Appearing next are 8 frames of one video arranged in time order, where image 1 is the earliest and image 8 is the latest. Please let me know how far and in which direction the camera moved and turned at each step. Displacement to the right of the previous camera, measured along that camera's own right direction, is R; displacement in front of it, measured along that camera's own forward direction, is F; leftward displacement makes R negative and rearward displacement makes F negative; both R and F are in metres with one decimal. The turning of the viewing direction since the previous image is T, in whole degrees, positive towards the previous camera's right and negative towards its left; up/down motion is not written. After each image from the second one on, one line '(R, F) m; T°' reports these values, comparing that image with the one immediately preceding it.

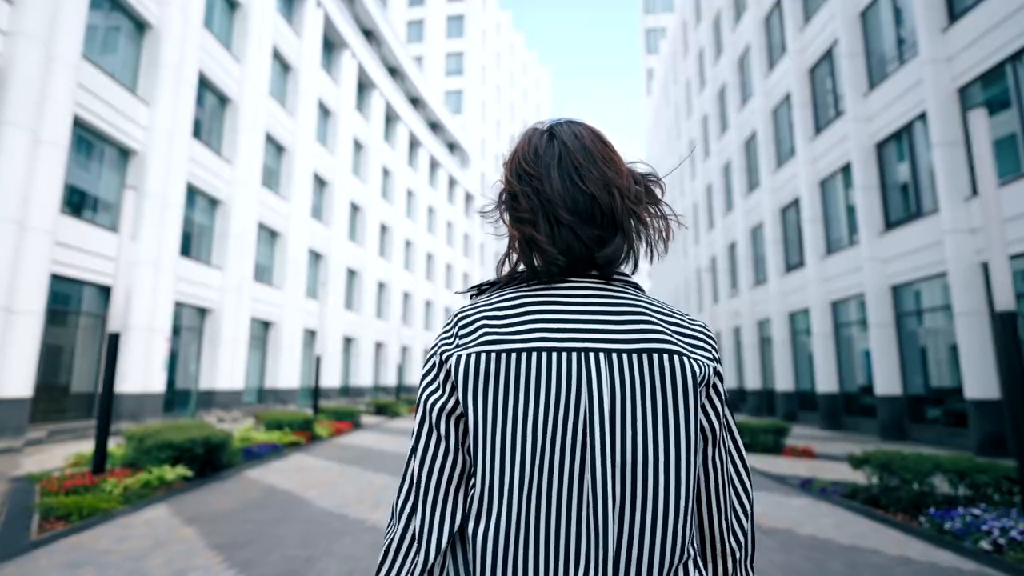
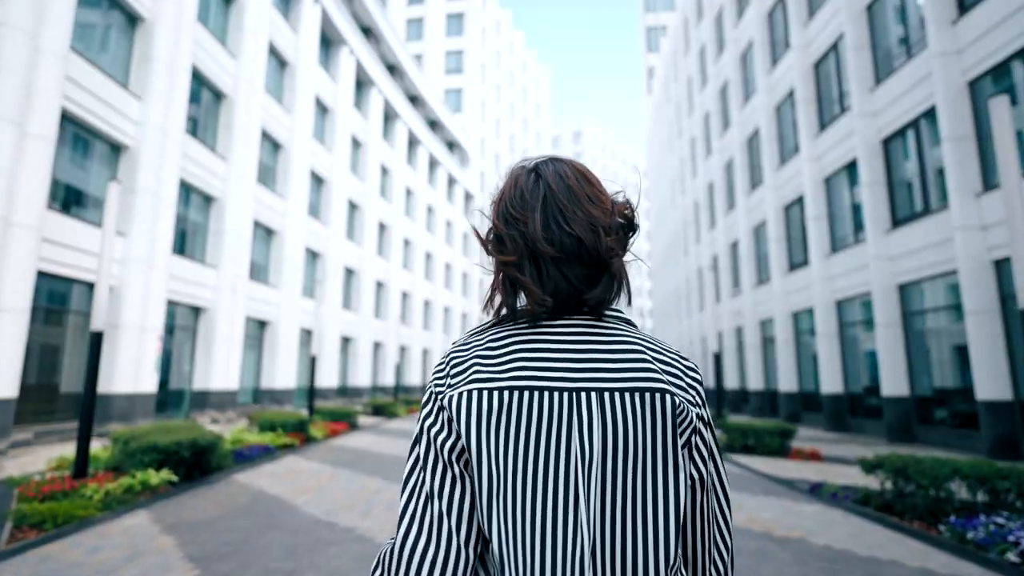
(0.0, +0.3) m; 0°
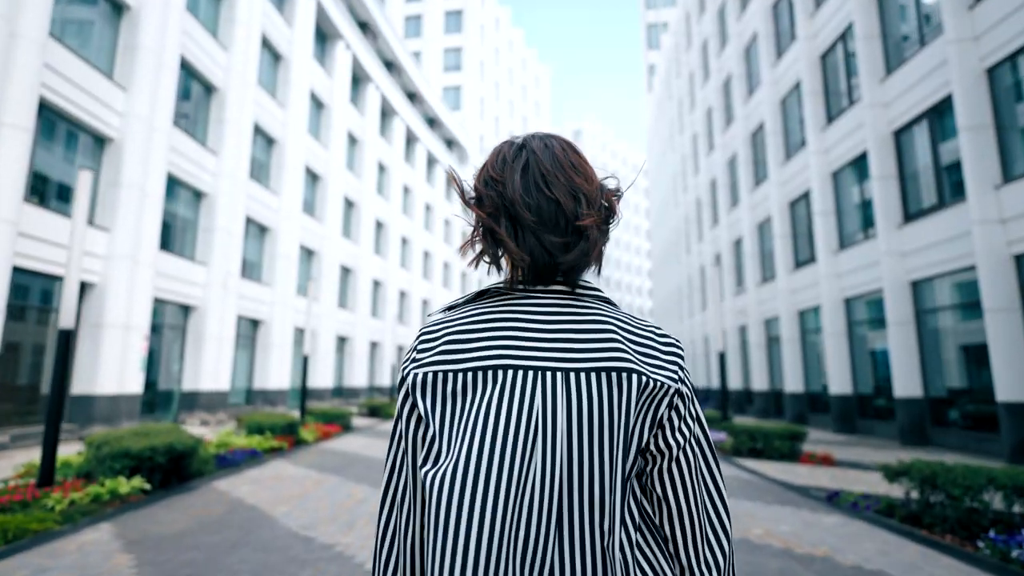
(0.0, +0.6) m; 0°
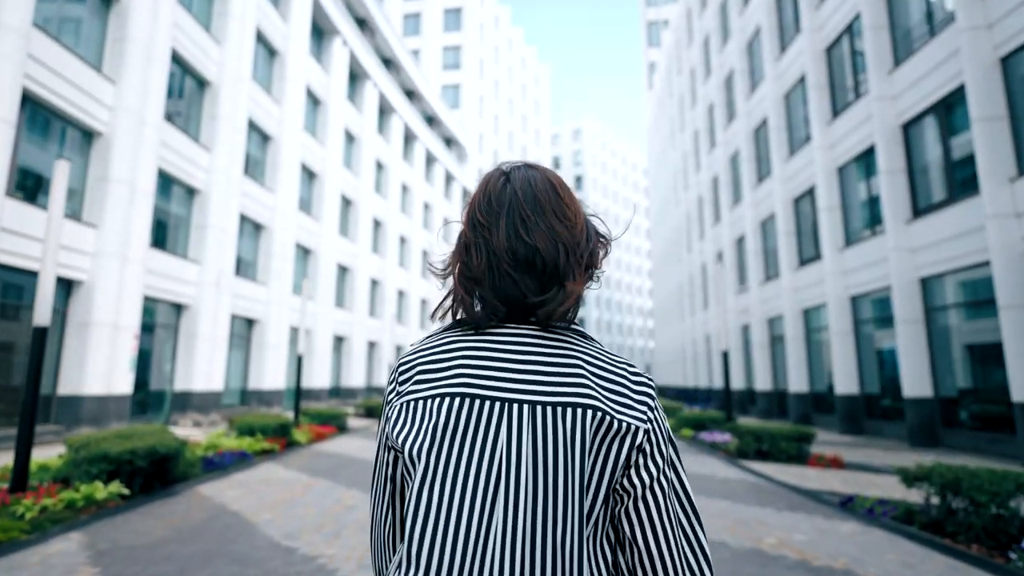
(0.0, +0.4) m; 0°
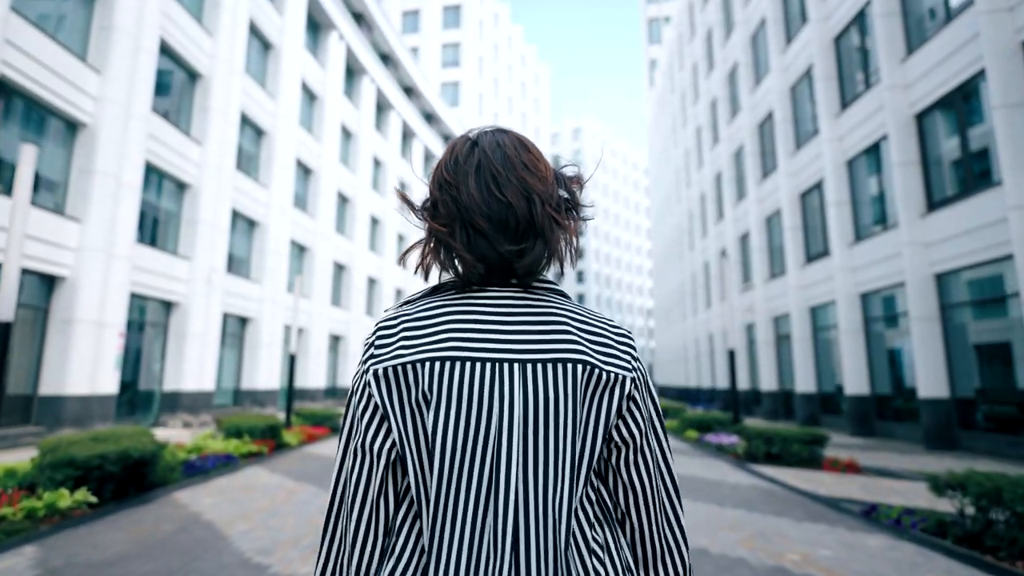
(0.0, +0.5) m; 0°
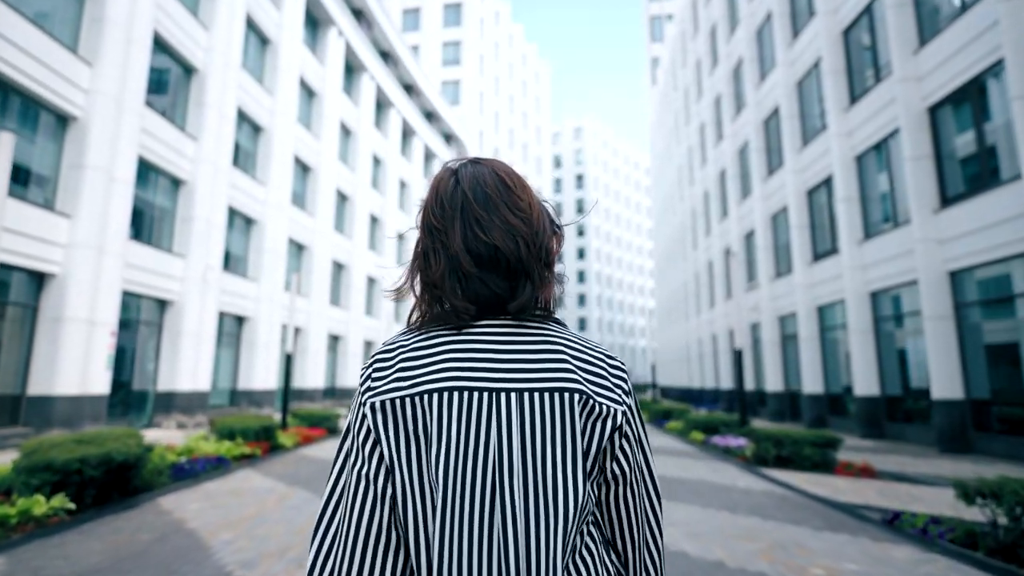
(0.0, +0.4) m; 0°
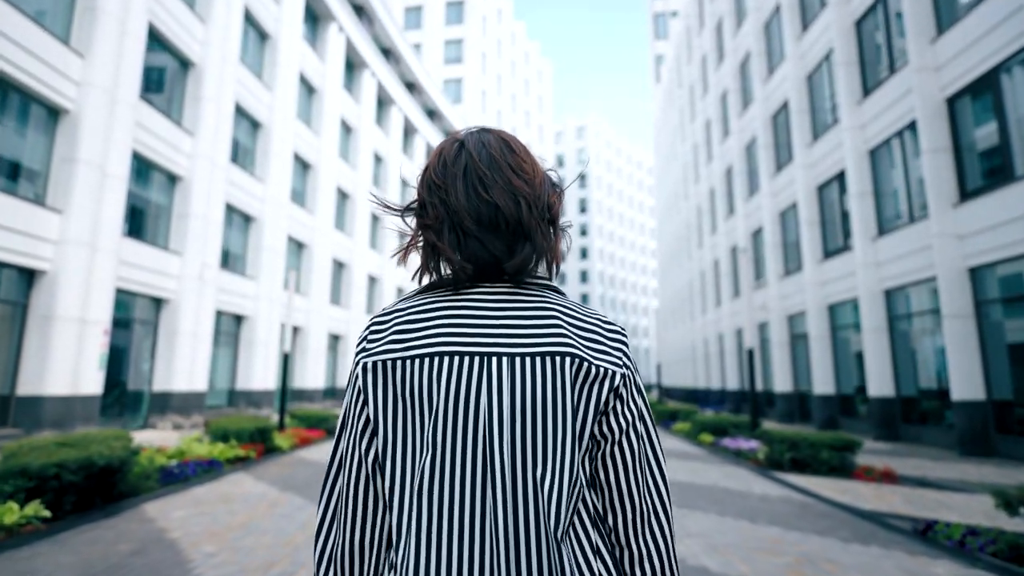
(0.0, +0.4) m; 0°
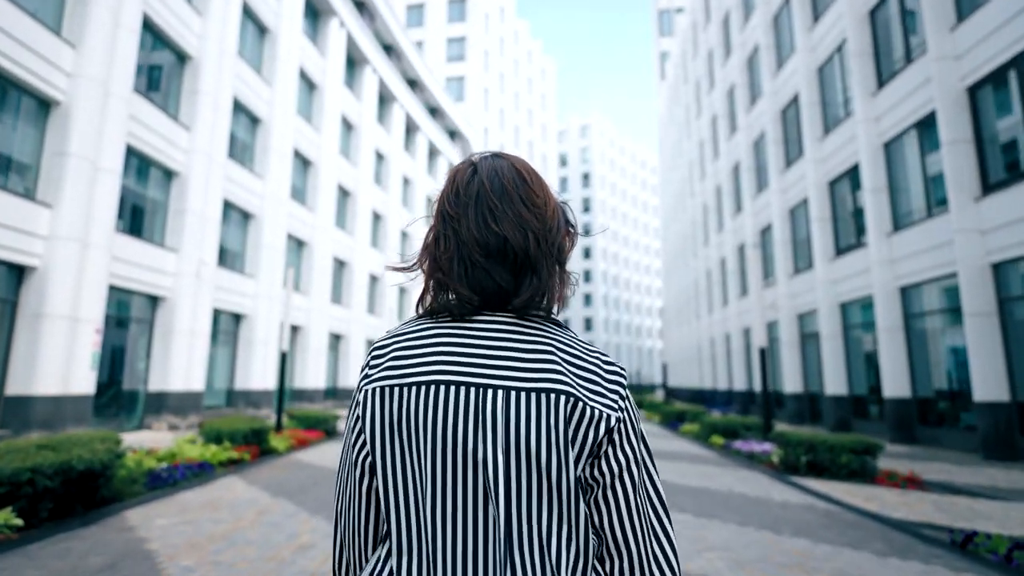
(0.0, +0.4) m; 0°
